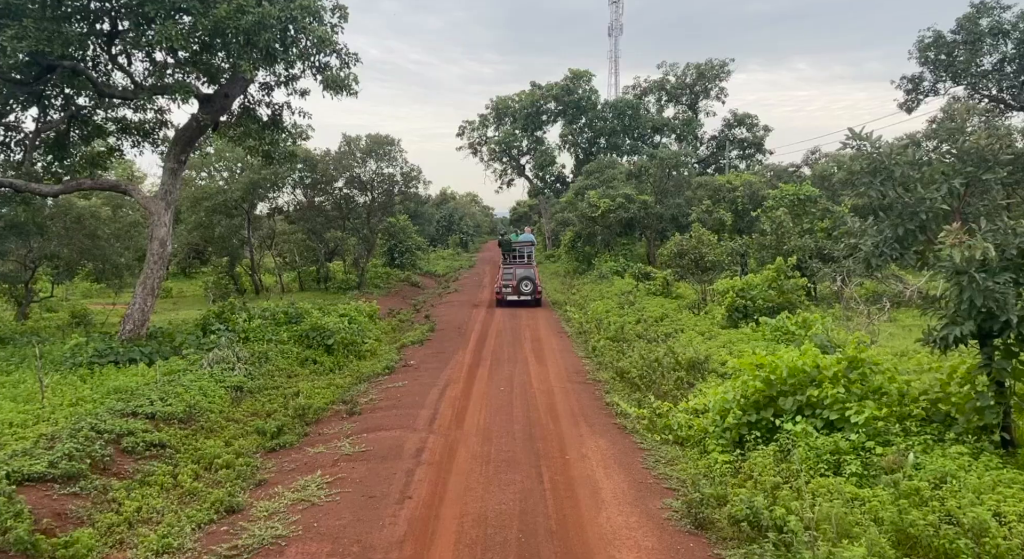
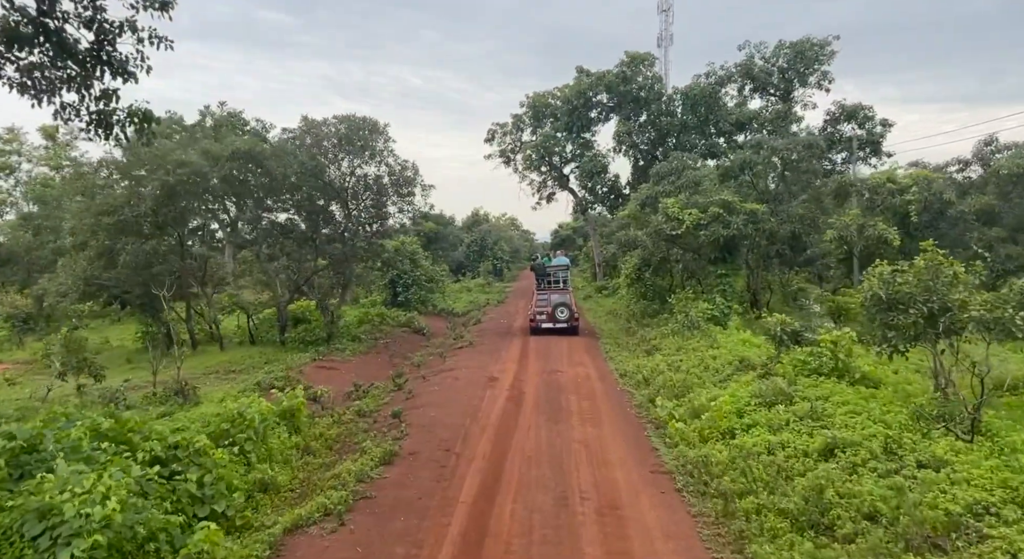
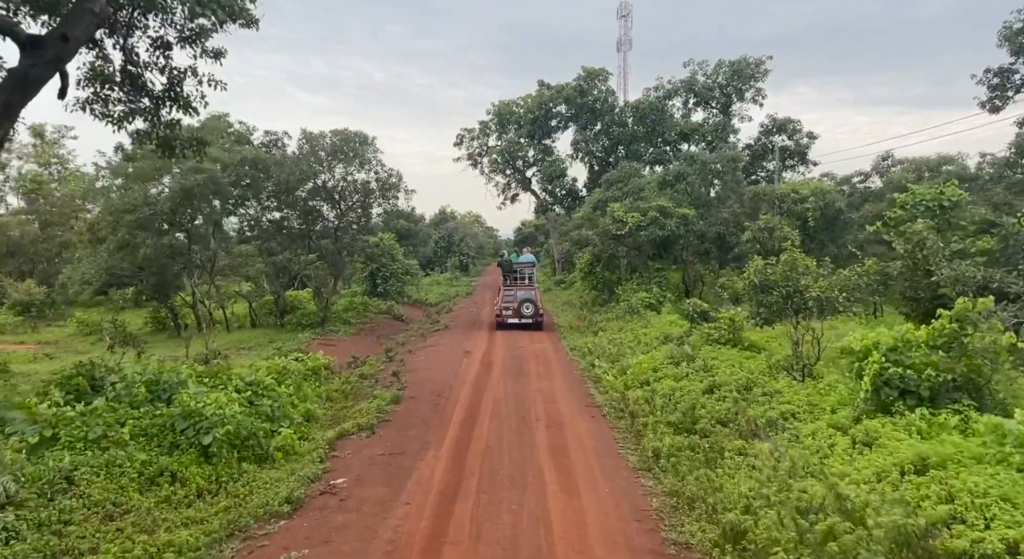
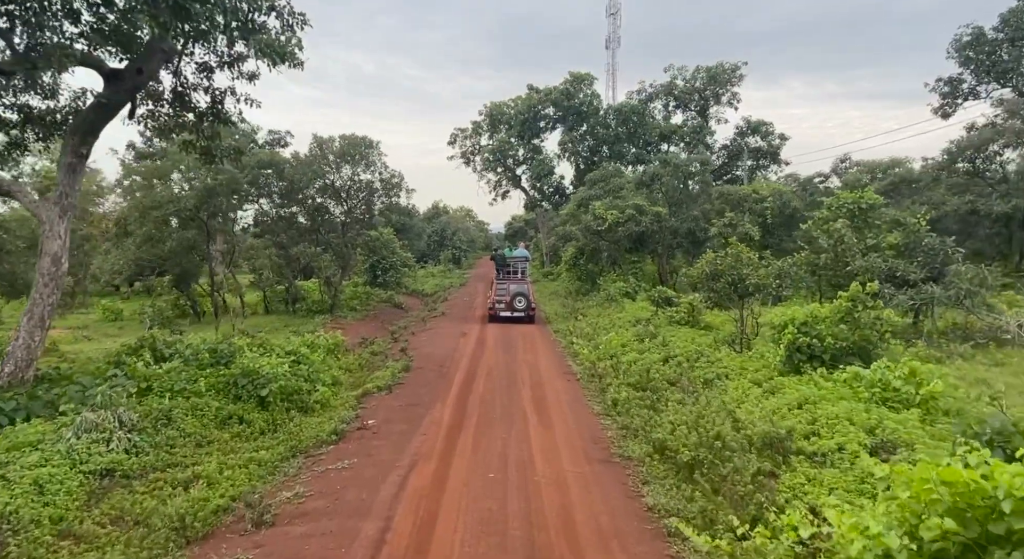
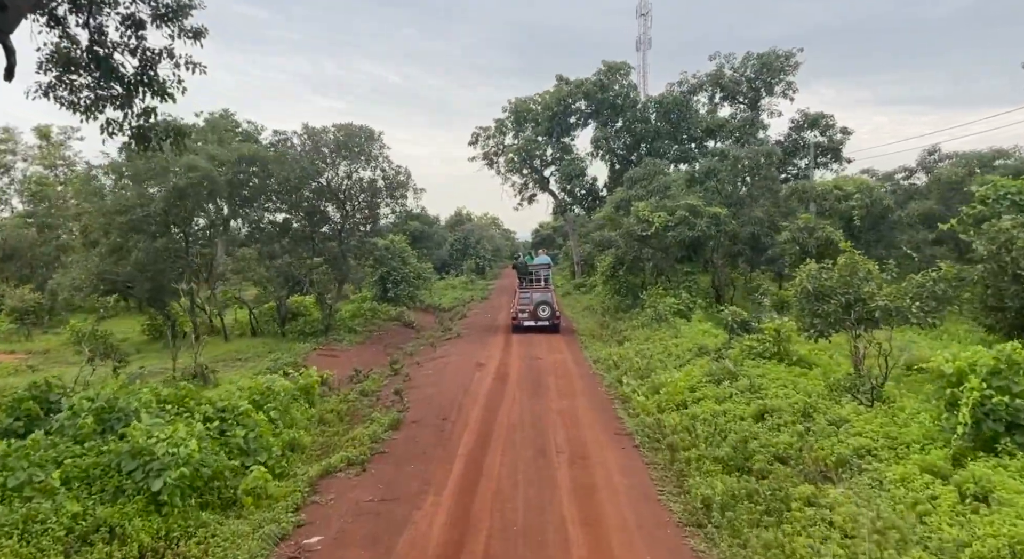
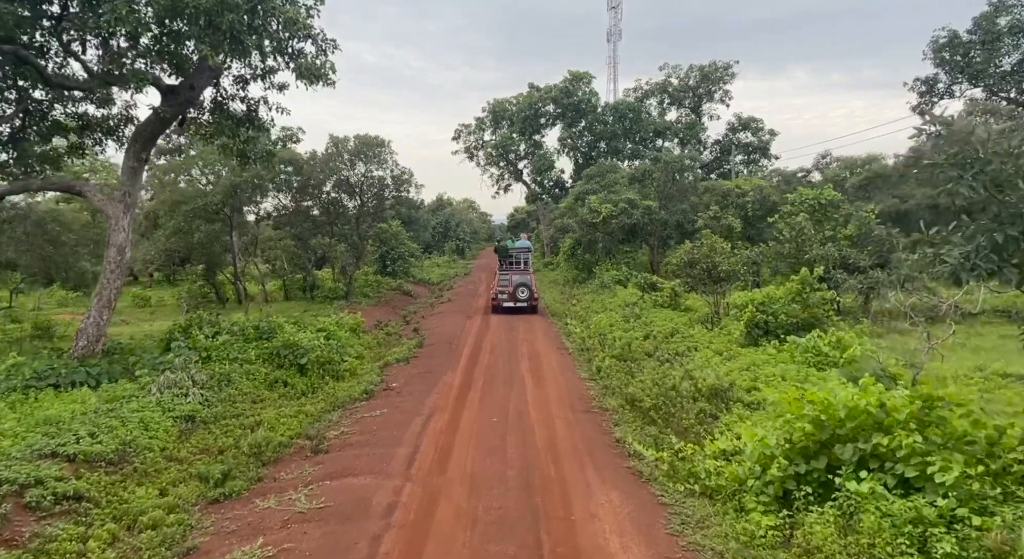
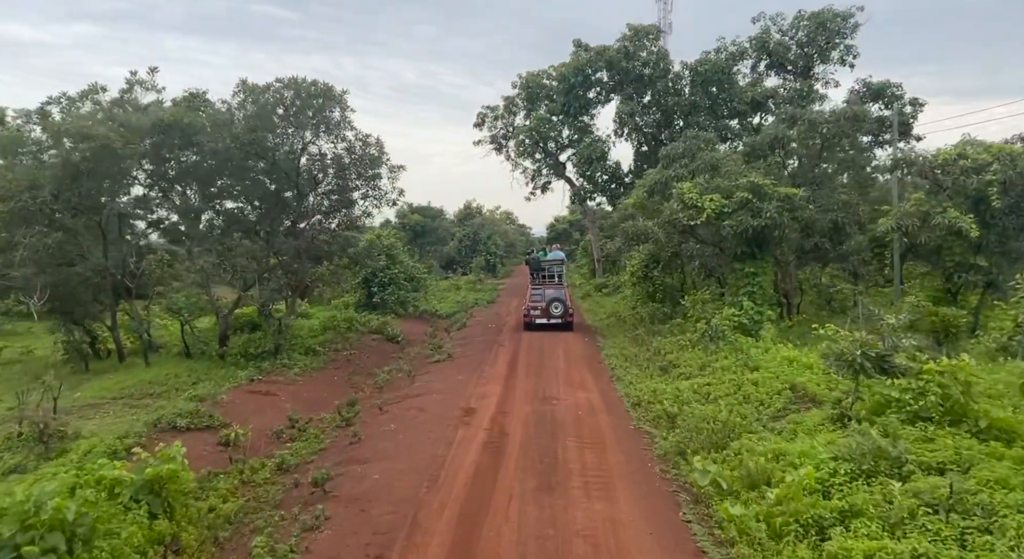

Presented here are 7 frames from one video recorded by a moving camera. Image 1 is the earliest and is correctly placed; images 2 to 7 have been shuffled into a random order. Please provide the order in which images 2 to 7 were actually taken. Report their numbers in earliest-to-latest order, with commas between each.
6, 4, 3, 5, 2, 7
